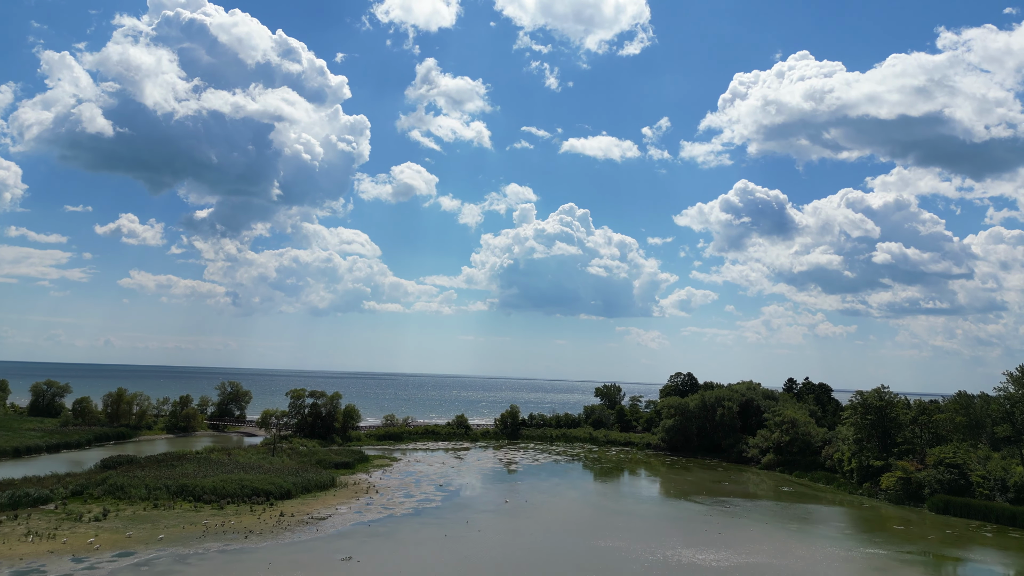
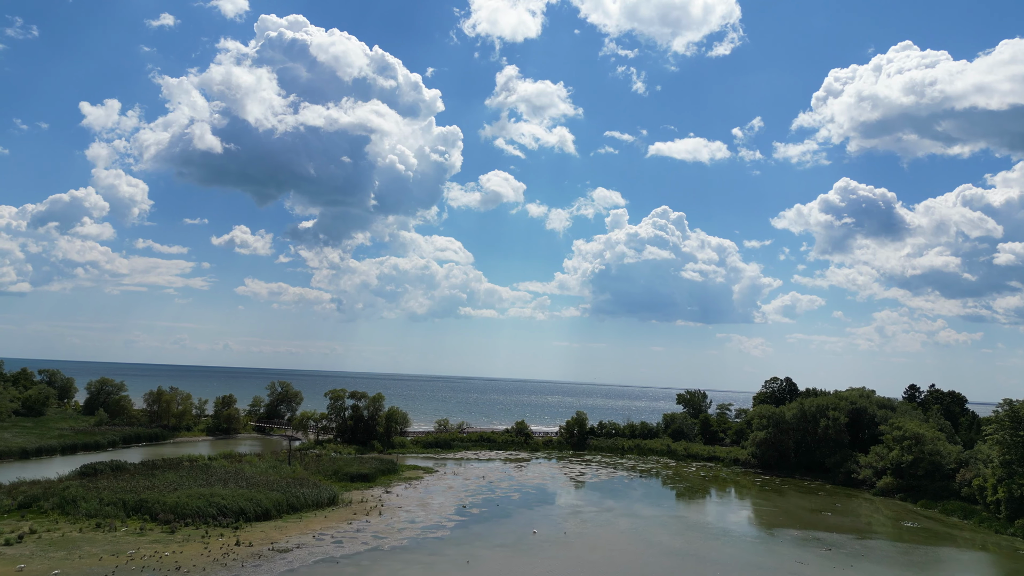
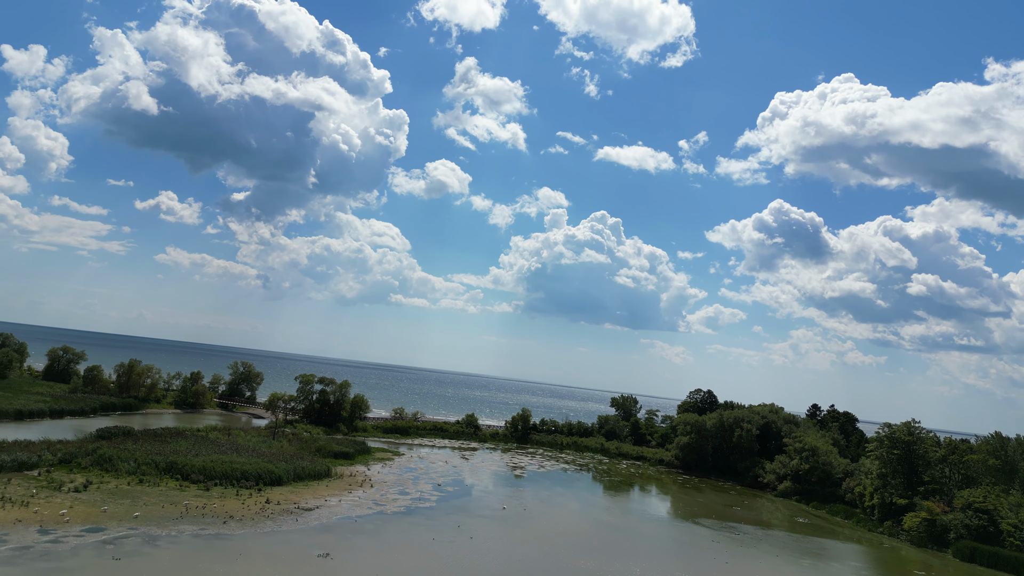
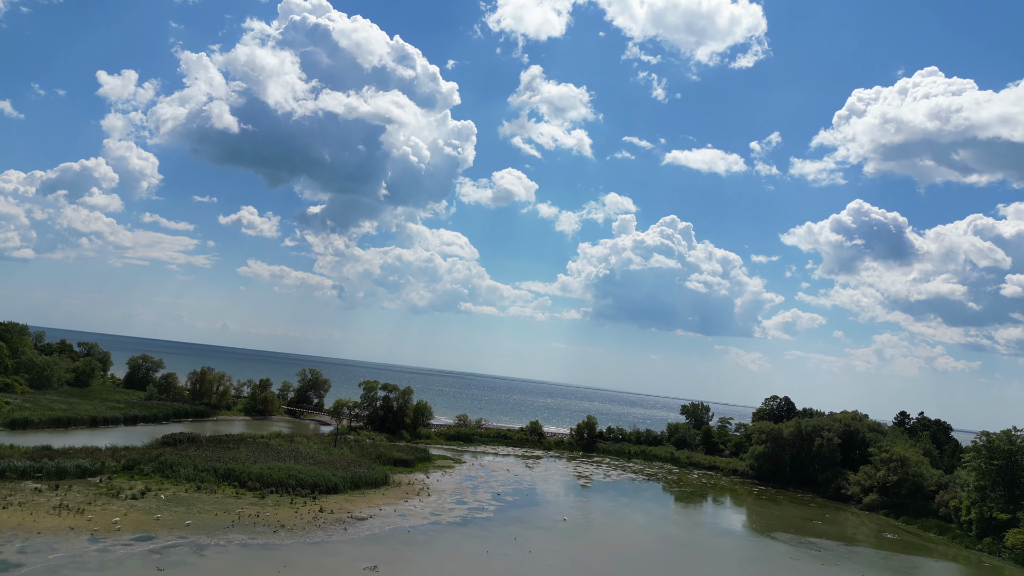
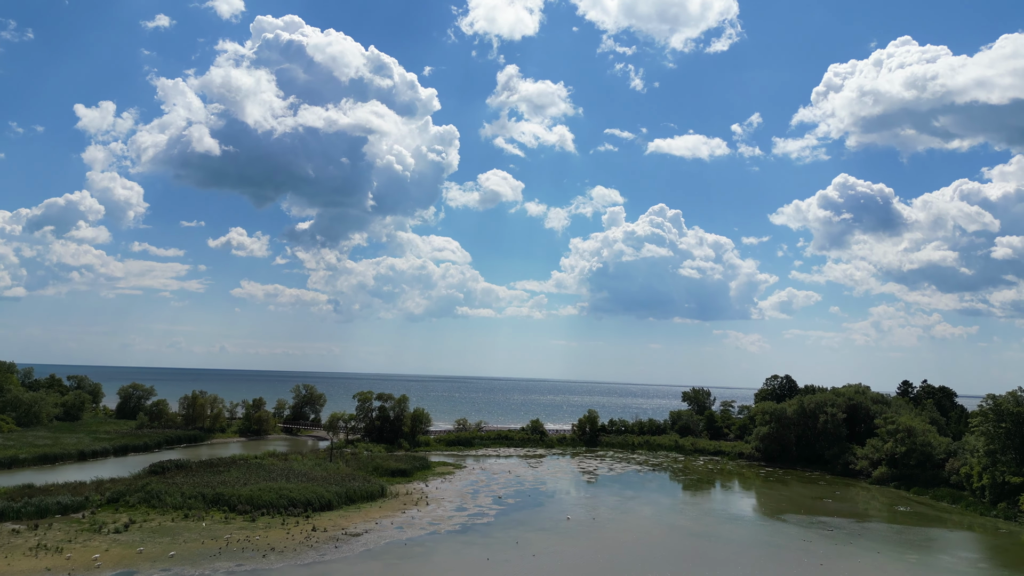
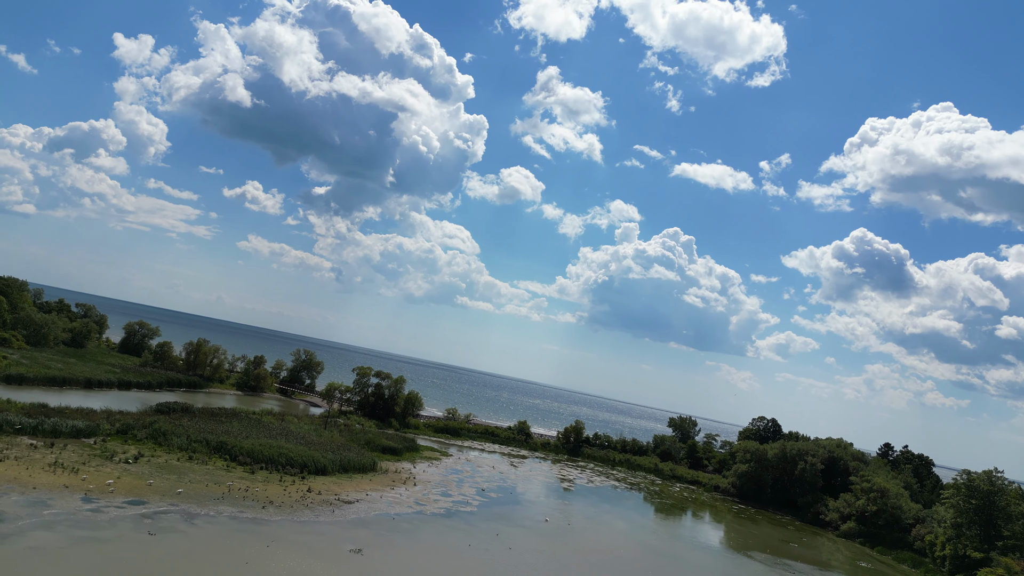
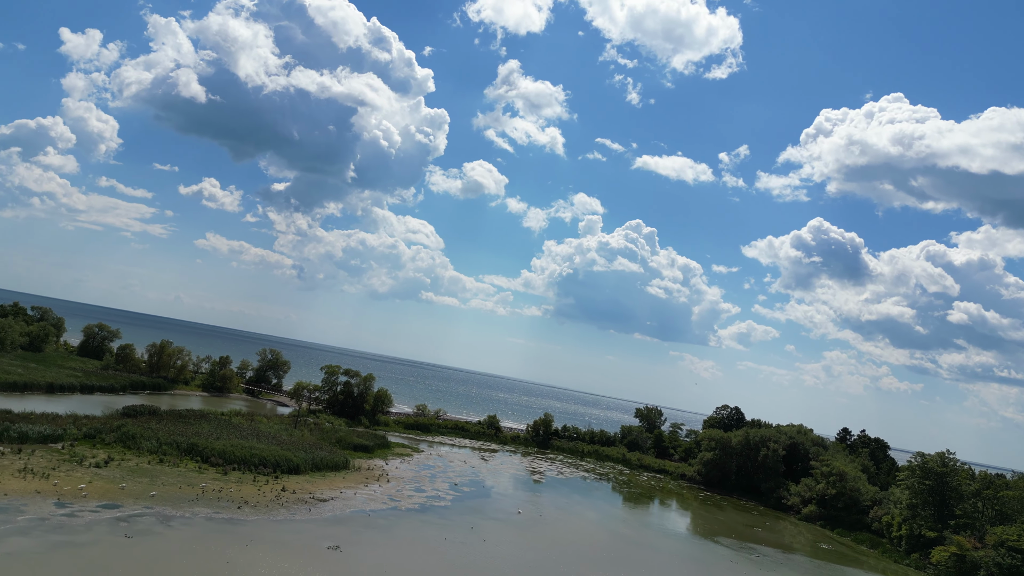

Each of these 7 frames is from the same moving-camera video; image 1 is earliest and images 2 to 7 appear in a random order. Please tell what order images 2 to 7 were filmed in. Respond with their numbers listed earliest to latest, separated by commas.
3, 7, 6, 4, 5, 2
